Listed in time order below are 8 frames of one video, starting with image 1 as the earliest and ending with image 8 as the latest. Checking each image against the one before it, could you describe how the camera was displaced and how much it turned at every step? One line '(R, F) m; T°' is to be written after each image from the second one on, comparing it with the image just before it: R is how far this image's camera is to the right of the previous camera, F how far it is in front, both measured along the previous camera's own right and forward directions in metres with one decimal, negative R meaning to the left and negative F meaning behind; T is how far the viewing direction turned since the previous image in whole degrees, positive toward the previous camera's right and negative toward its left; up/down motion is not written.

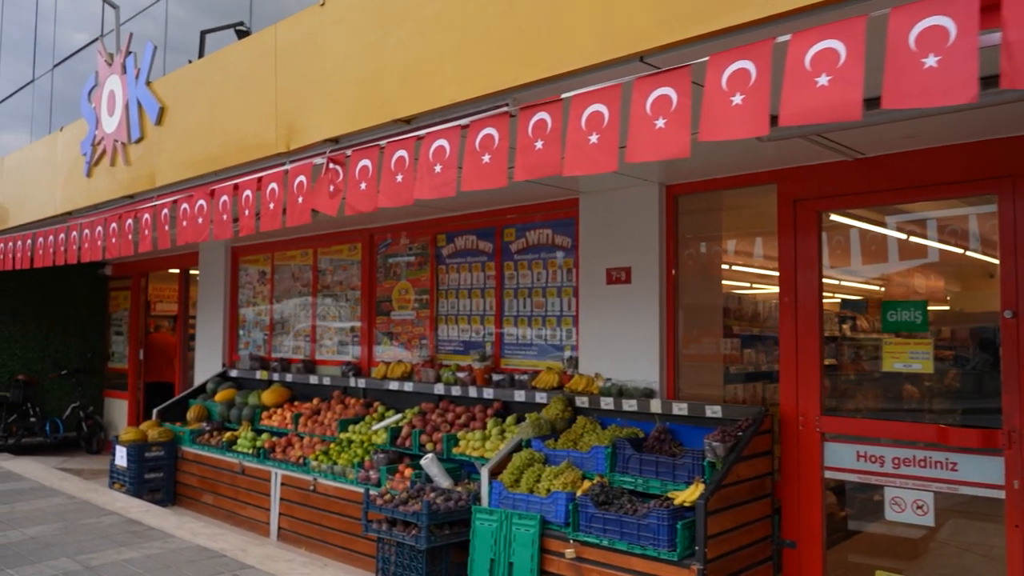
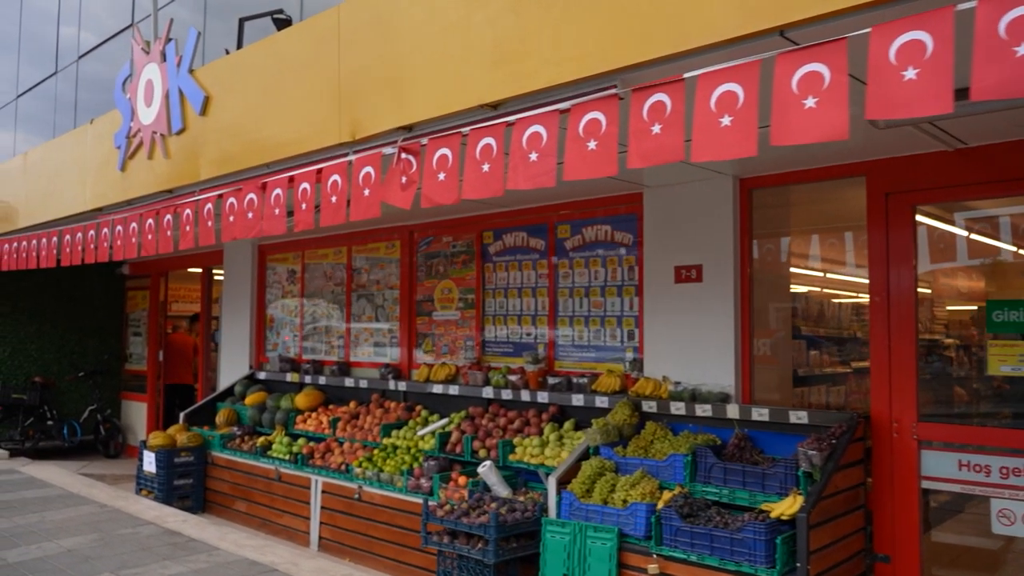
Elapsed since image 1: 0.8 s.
(-0.5, +0.3) m; 0°
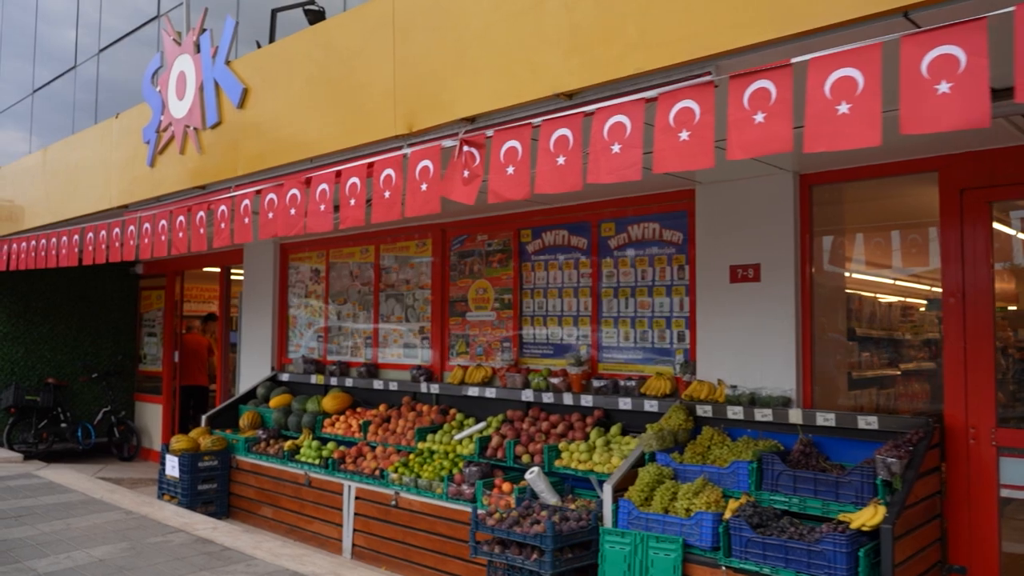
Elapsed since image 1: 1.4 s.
(-0.4, +0.2) m; 0°
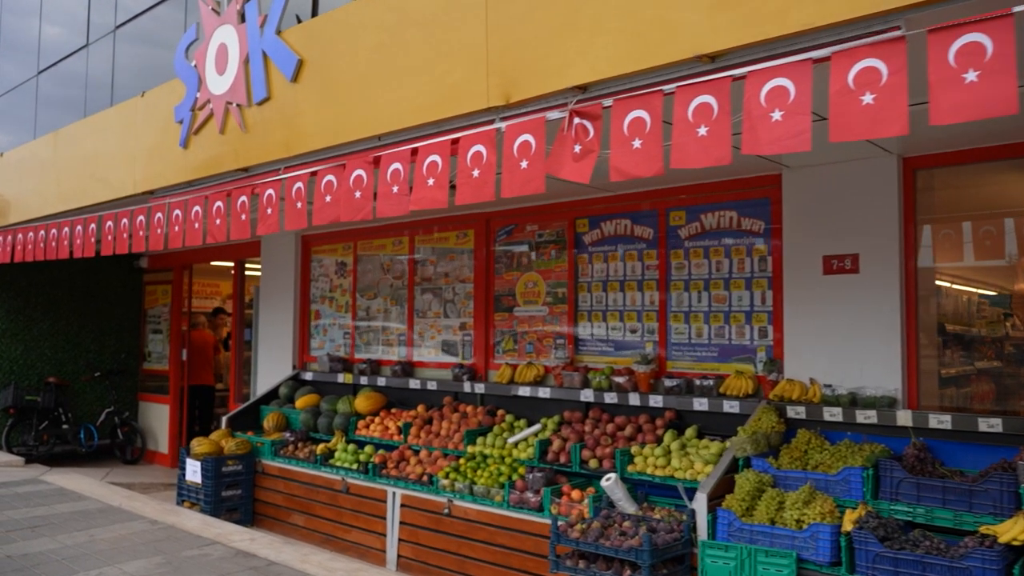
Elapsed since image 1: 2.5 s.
(-0.6, +0.5) m; +1°
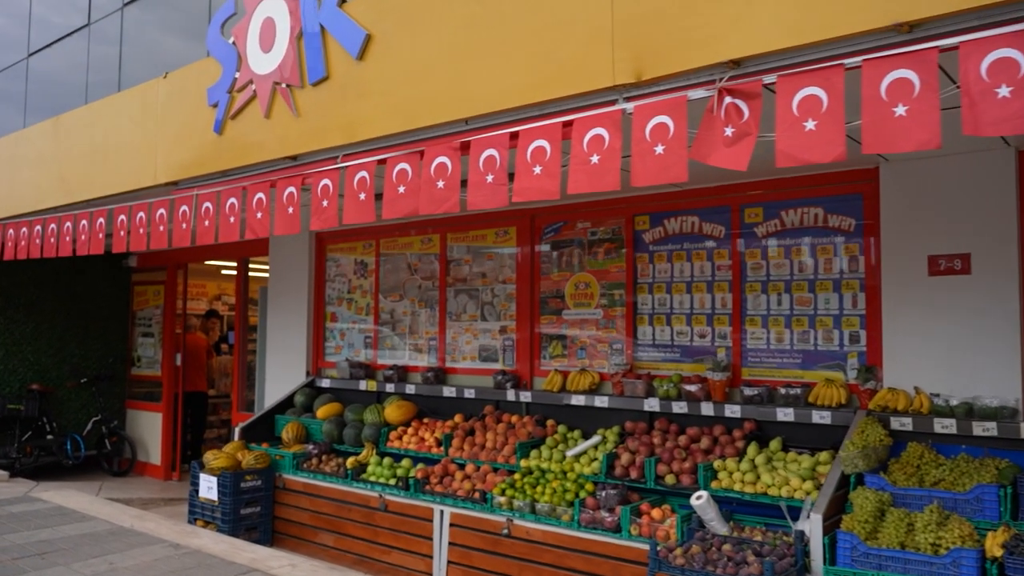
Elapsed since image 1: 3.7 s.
(-0.8, +0.5) m; +3°
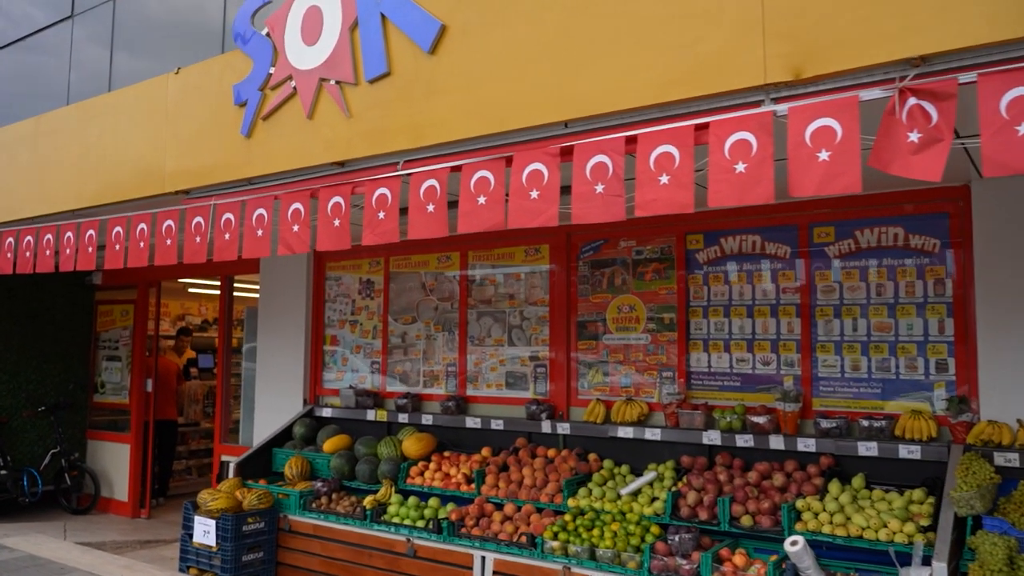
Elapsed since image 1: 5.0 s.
(-0.8, +0.5) m; +4°
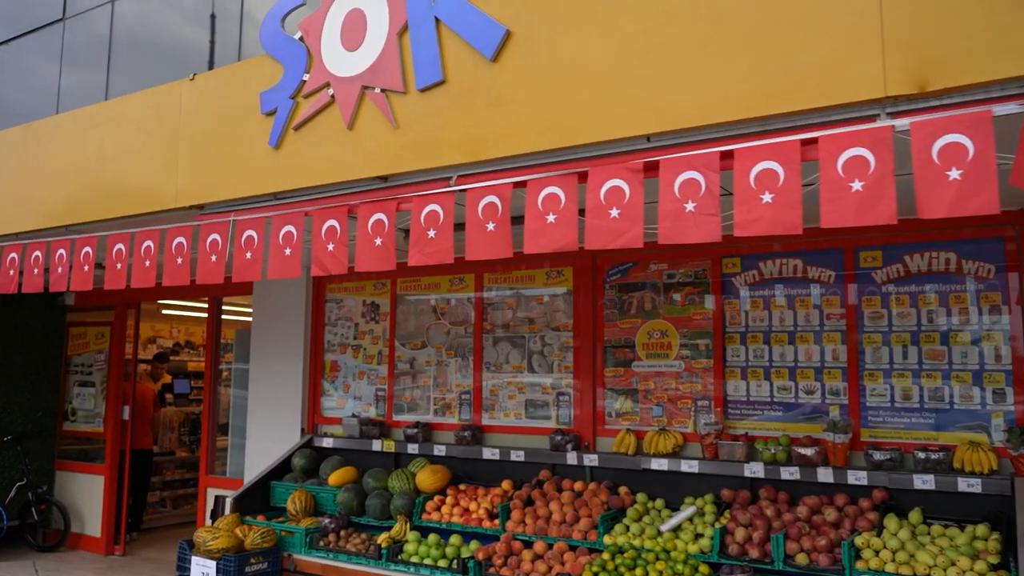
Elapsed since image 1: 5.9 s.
(-0.5, +0.3) m; +3°
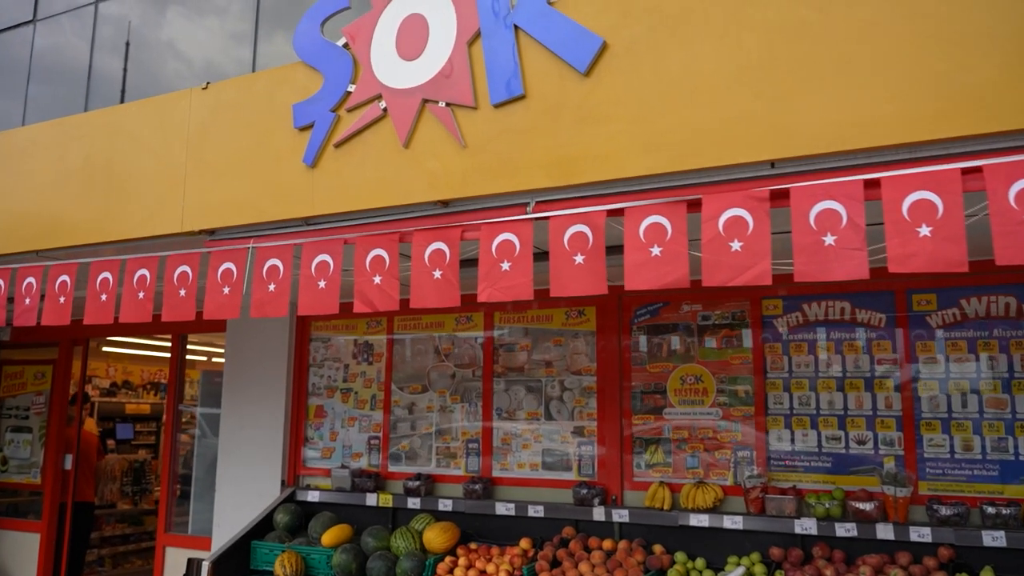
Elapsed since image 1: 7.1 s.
(-0.7, +0.5) m; +6°
